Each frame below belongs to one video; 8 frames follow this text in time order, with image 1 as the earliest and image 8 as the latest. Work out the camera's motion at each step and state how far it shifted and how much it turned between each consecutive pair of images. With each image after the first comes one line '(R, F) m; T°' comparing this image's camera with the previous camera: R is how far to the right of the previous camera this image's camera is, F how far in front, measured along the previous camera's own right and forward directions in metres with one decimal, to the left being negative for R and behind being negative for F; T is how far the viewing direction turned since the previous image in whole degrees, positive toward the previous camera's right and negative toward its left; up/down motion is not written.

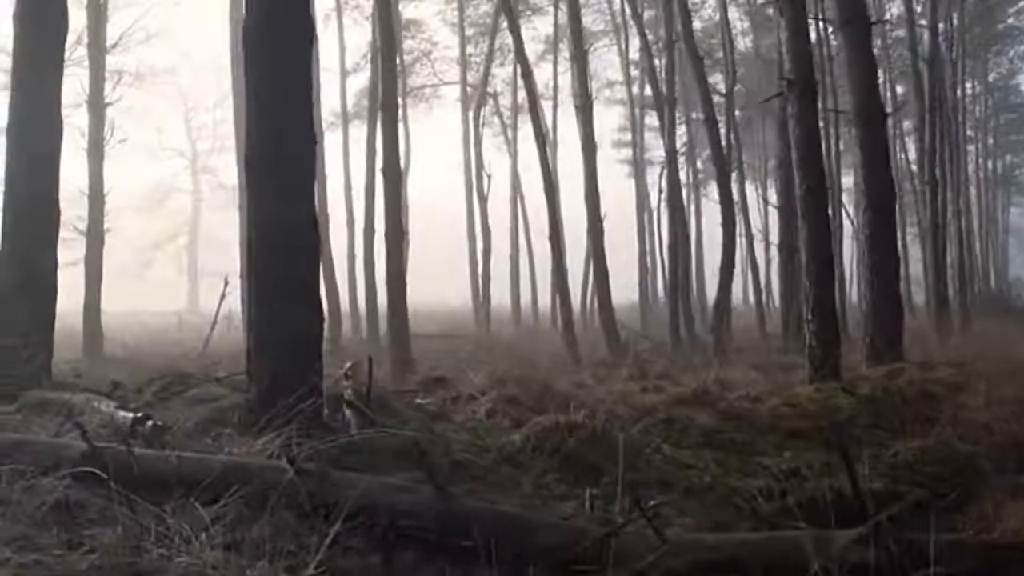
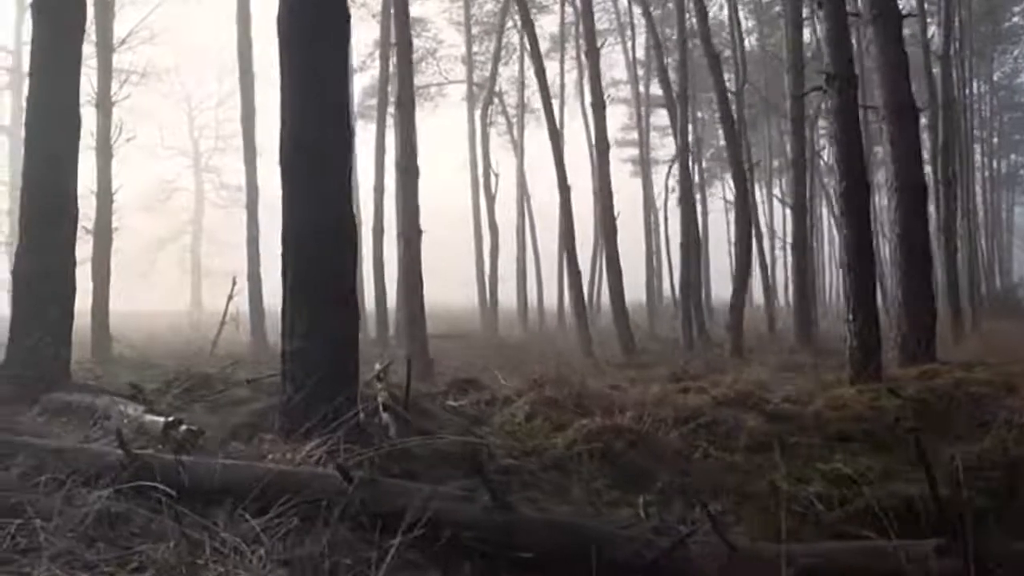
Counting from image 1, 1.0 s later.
(-0.3, +0.3) m; 0°
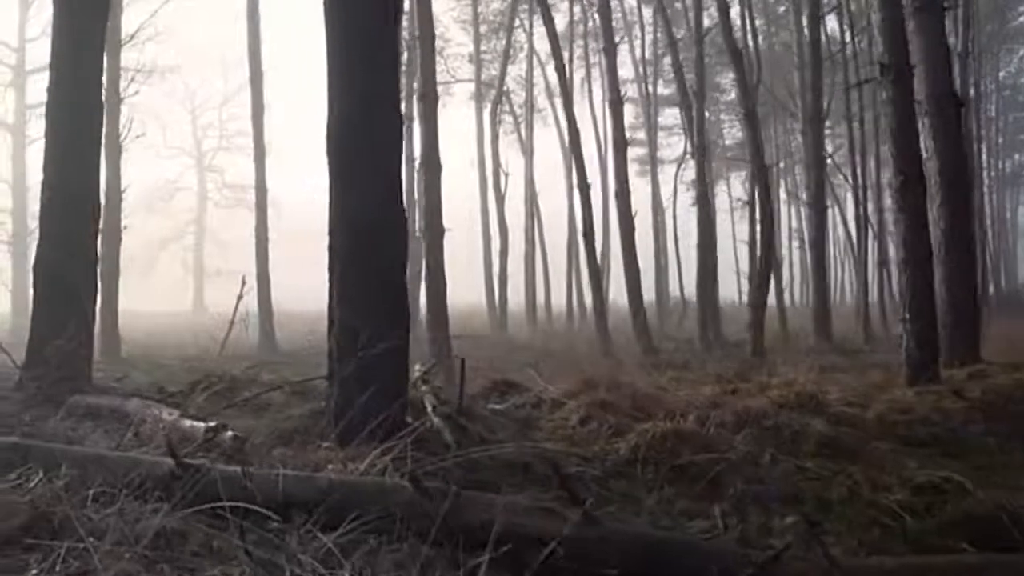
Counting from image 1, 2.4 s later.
(-0.4, +0.5) m; 0°
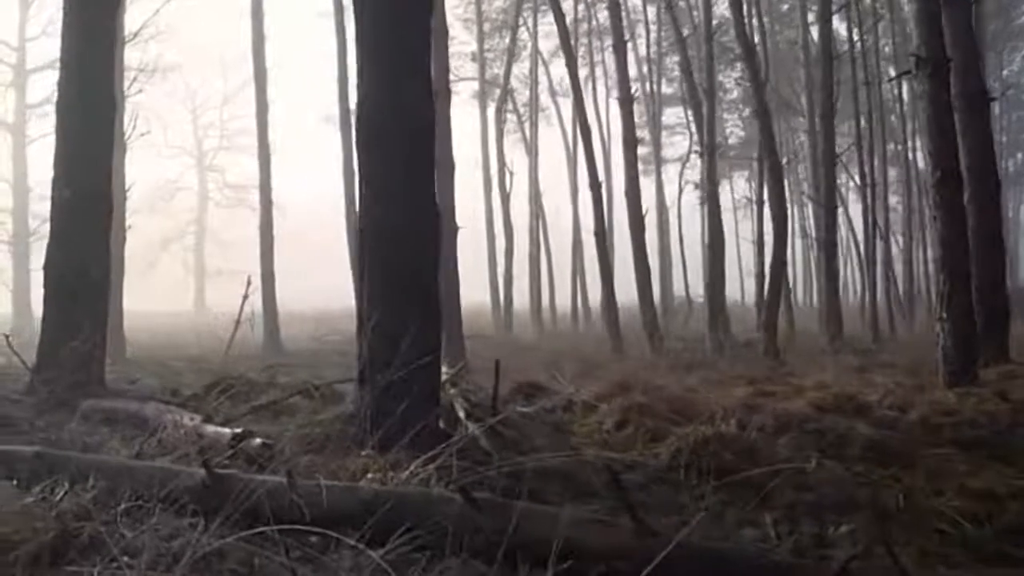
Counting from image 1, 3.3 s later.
(-0.3, +0.3) m; 0°
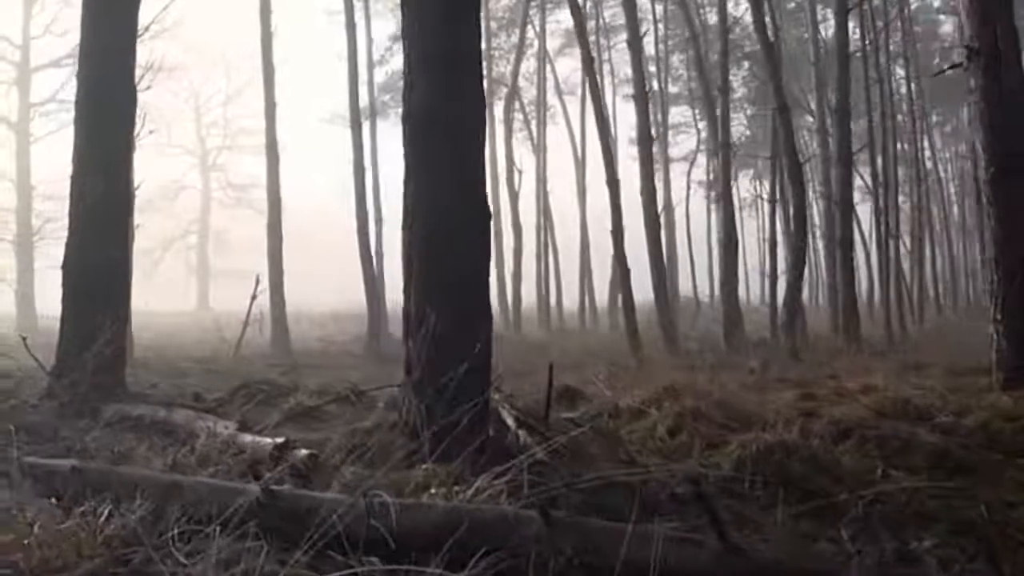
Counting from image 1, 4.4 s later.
(-0.3, +0.4) m; 0°
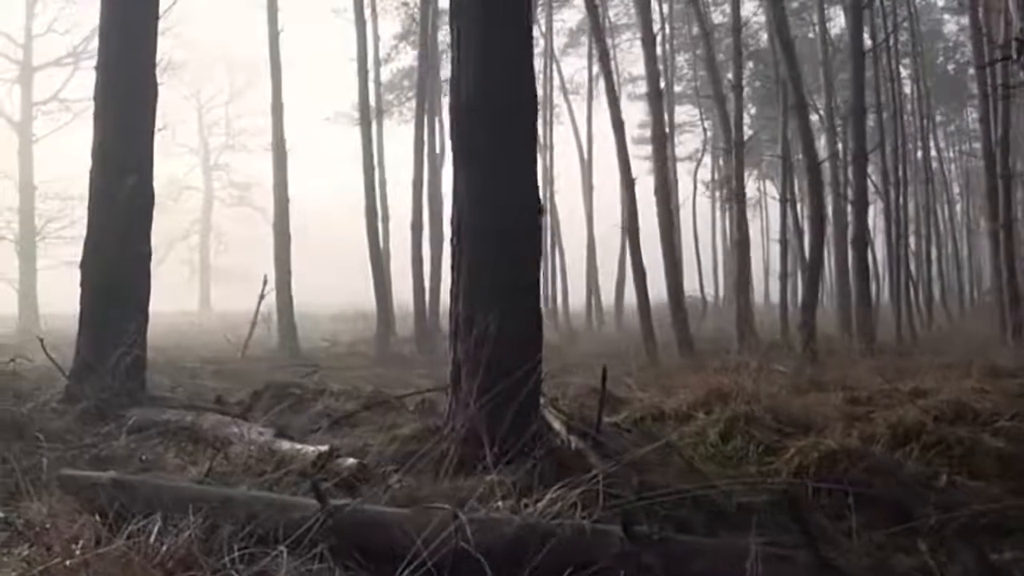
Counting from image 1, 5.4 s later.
(-0.3, +0.3) m; 0°
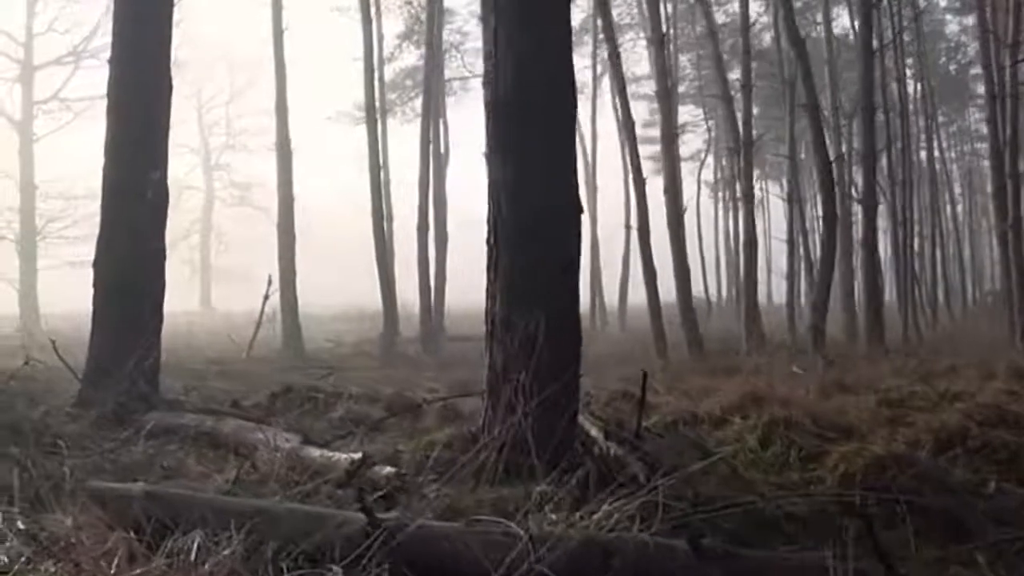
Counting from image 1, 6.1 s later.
(-0.2, +0.2) m; 0°
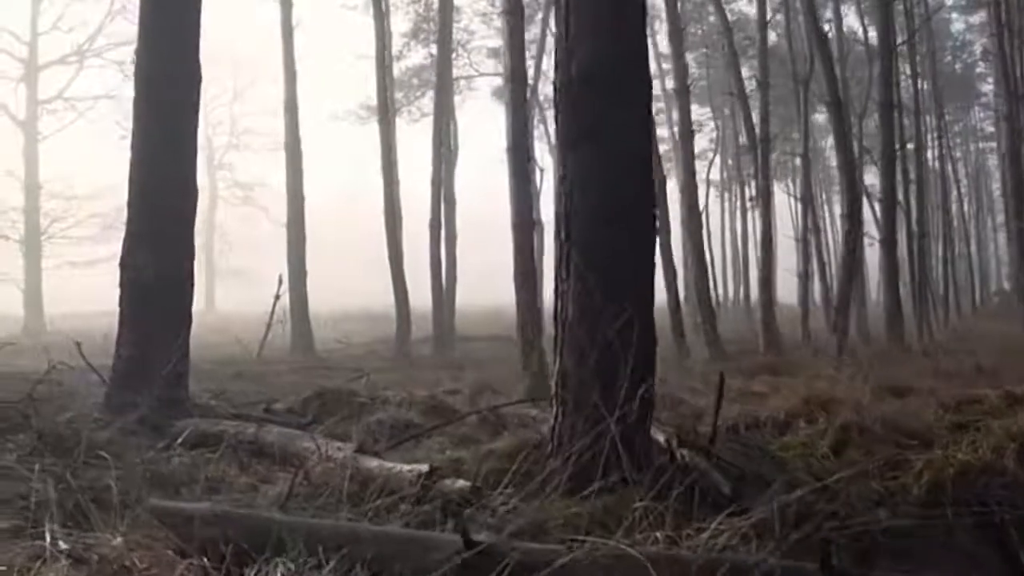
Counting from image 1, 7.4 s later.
(-0.4, +0.4) m; 0°
